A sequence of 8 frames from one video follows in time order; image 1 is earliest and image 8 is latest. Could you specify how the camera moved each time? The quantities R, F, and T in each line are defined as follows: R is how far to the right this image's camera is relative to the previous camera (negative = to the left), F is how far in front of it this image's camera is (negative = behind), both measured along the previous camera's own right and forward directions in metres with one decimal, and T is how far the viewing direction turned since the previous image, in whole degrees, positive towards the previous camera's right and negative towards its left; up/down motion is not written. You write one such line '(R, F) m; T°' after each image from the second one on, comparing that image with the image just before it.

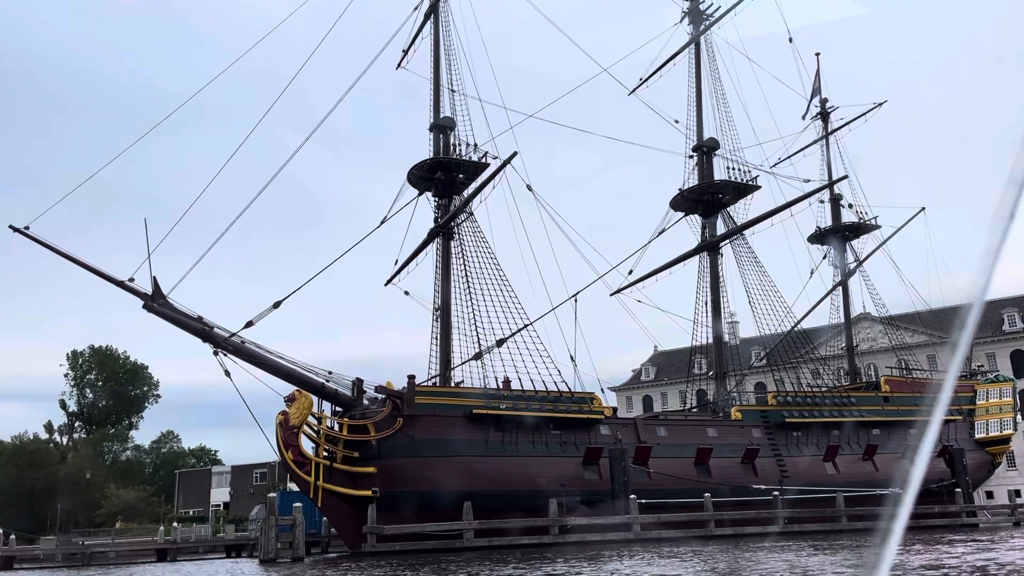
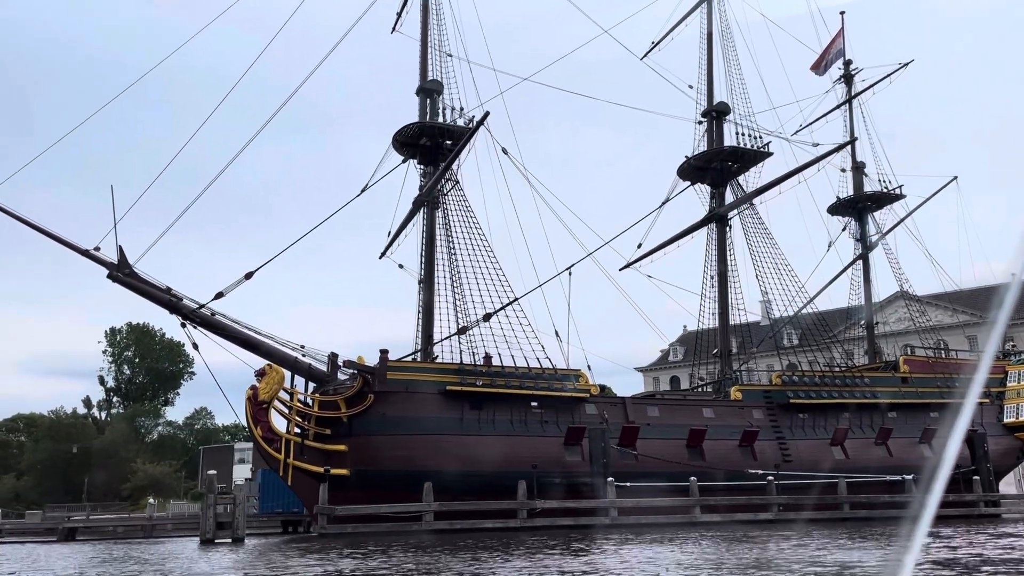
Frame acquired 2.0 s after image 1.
(+1.7, +1.3) m; -3°
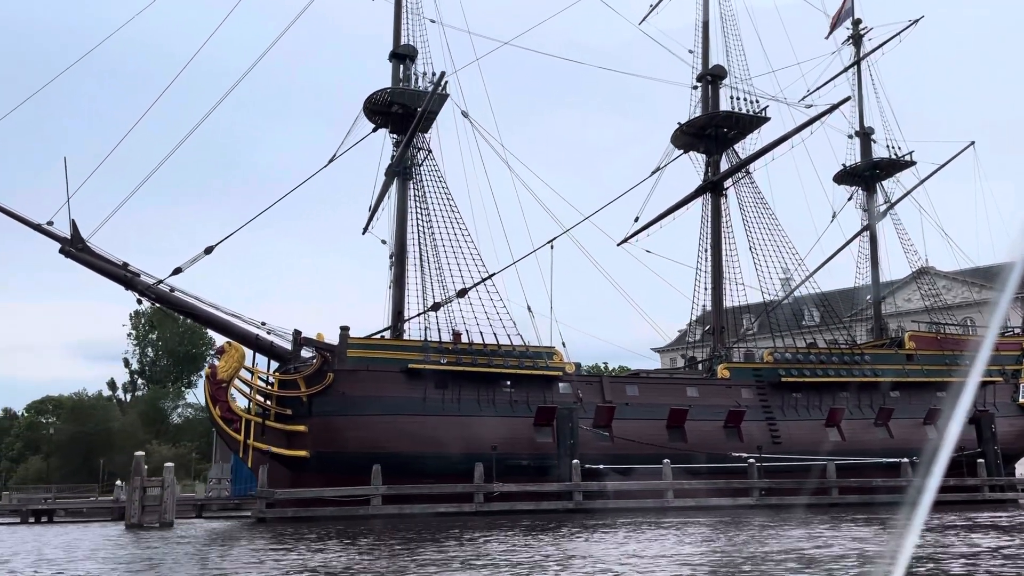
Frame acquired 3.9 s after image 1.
(+1.6, +1.1) m; -2°
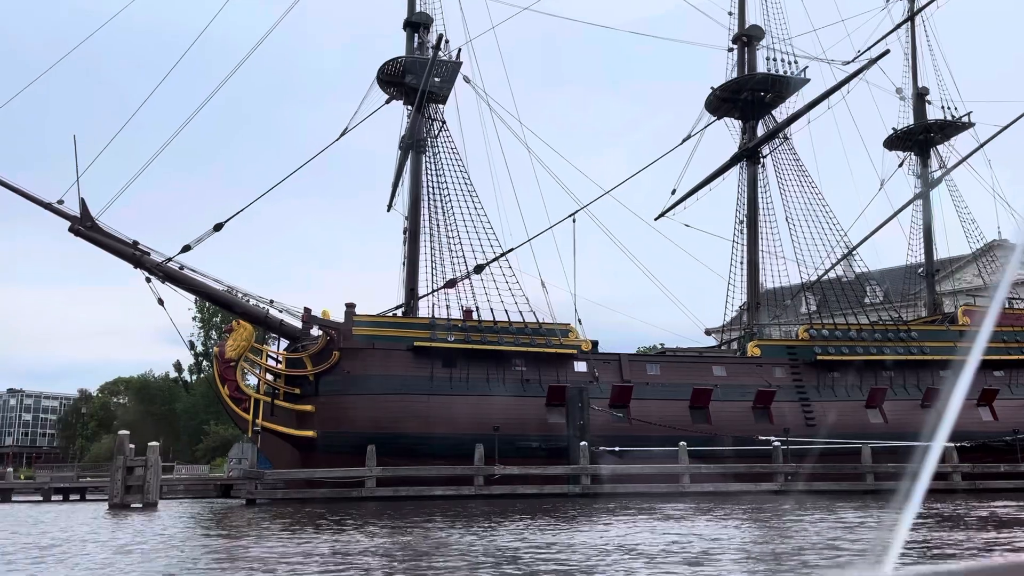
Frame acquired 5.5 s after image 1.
(+1.2, +0.9) m; -5°
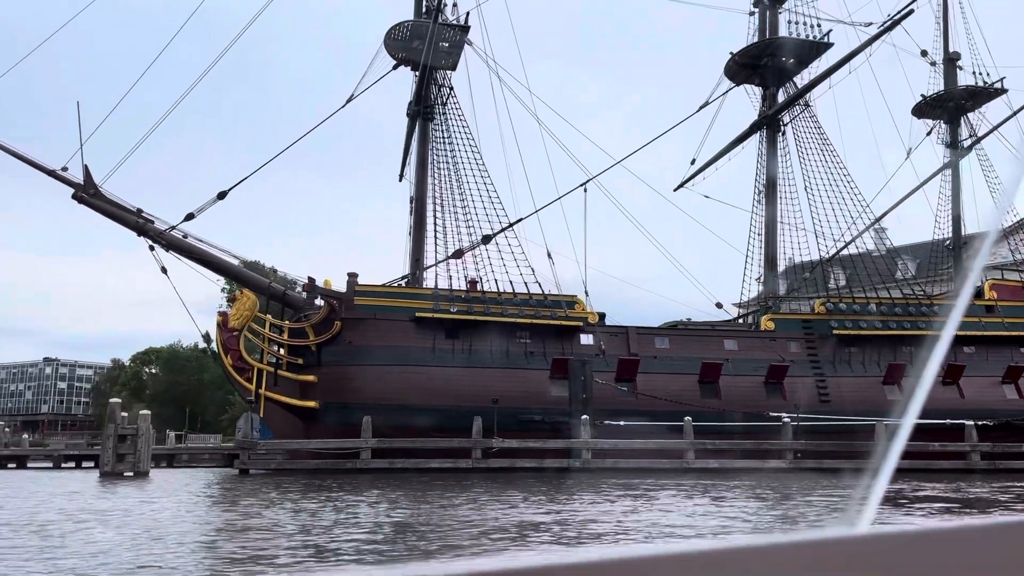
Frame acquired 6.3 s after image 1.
(+0.6, +0.4) m; -2°
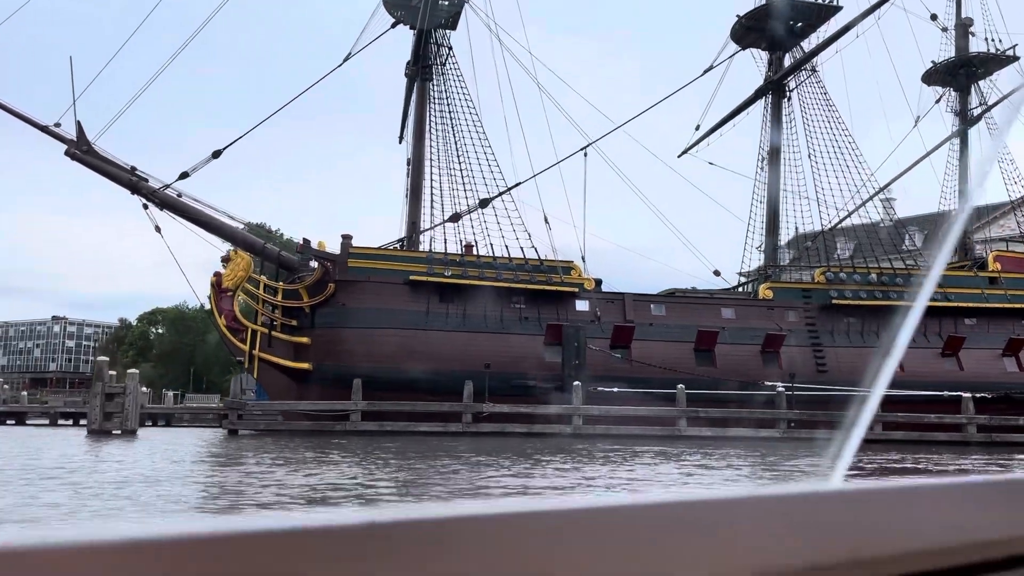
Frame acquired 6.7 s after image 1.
(+0.3, +0.2) m; 0°
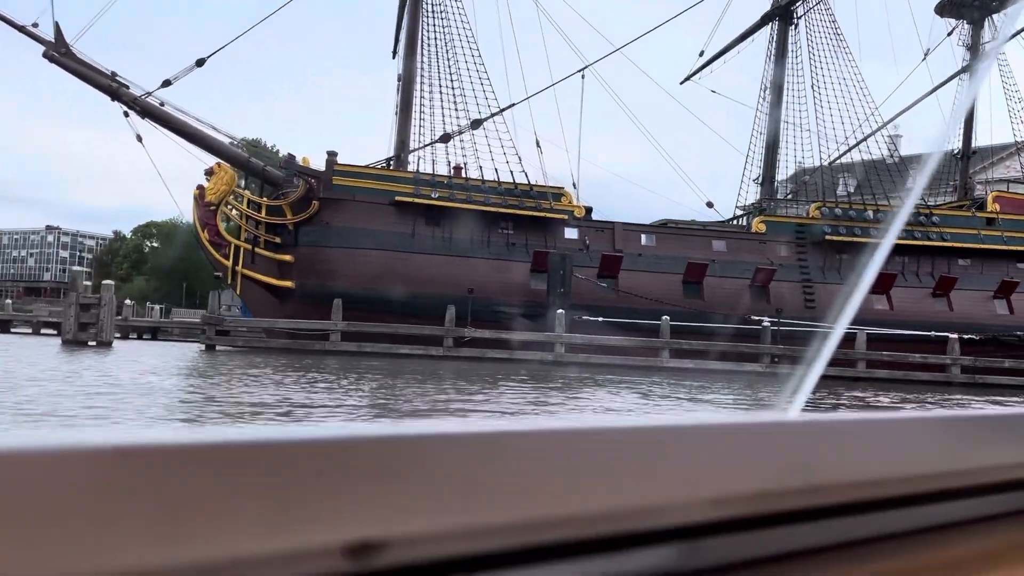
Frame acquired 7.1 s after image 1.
(+0.2, +0.3) m; 0°
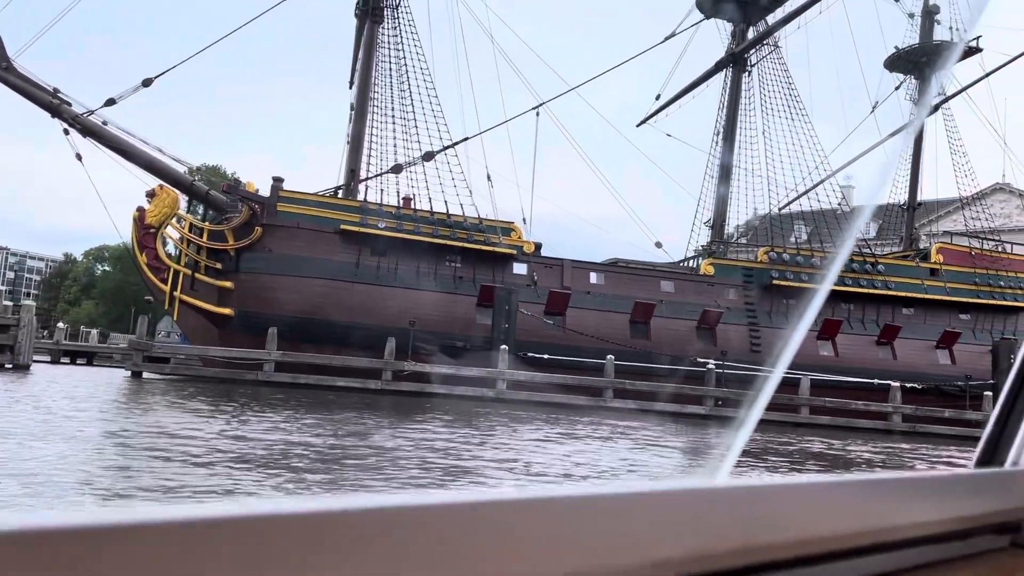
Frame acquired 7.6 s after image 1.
(+0.4, +0.3) m; +3°
